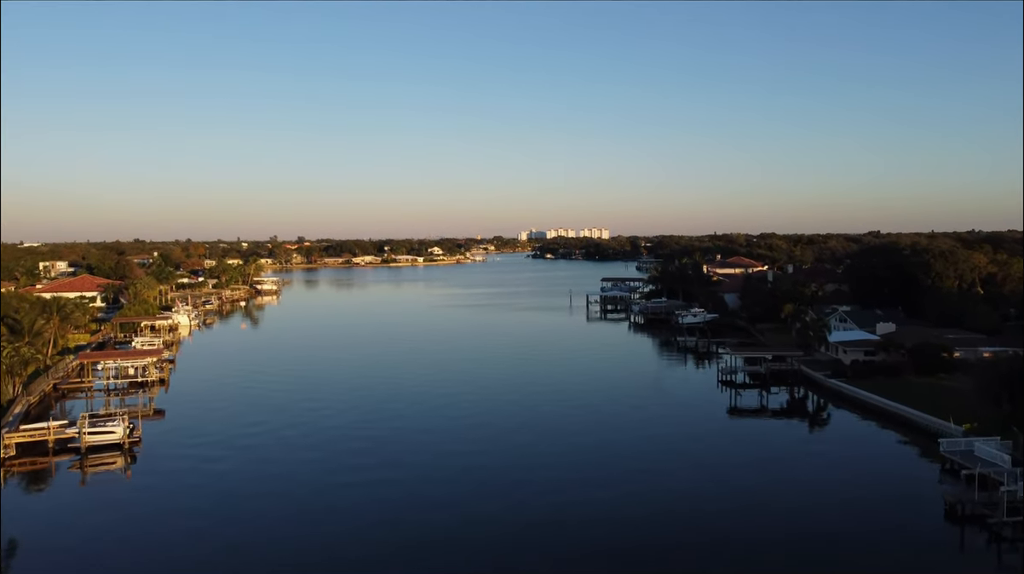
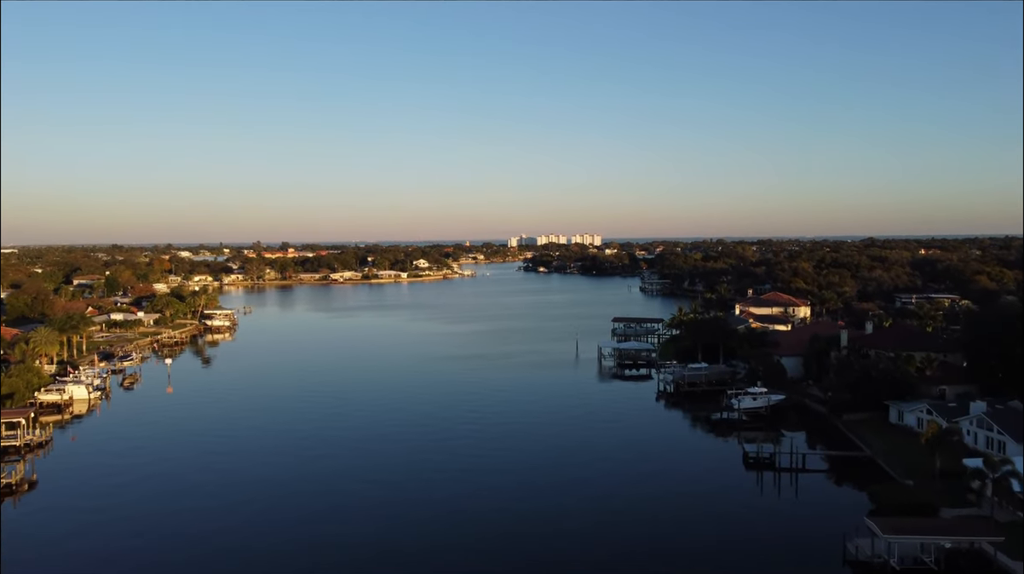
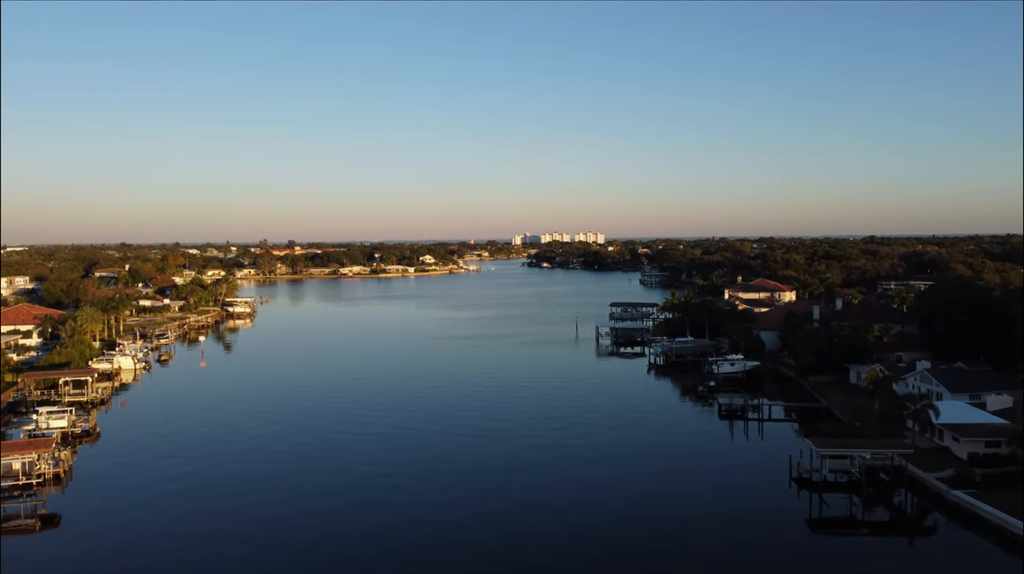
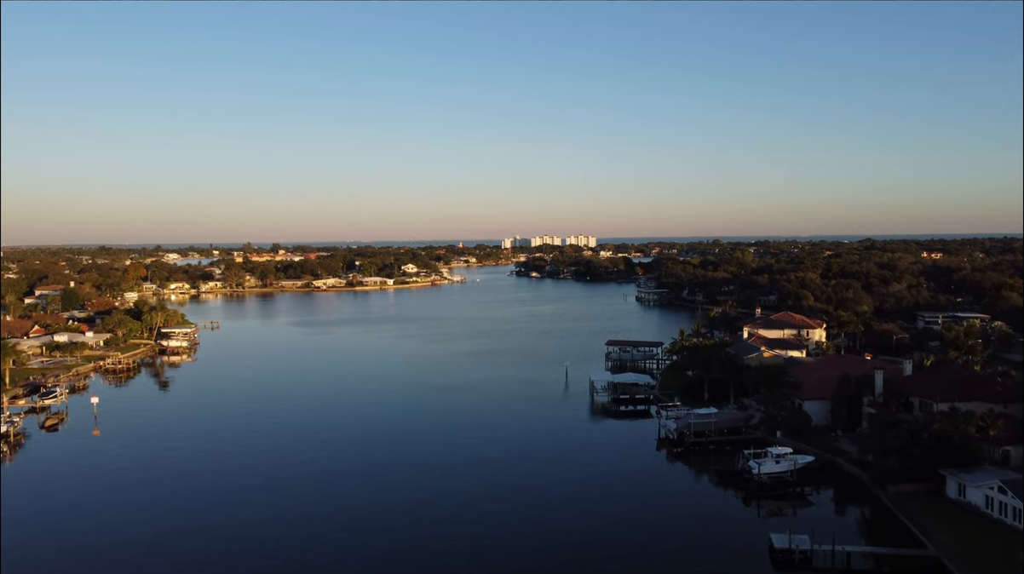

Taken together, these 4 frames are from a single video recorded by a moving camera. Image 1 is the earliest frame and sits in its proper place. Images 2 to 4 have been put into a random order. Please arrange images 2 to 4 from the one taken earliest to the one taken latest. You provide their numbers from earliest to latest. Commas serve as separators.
3, 2, 4
